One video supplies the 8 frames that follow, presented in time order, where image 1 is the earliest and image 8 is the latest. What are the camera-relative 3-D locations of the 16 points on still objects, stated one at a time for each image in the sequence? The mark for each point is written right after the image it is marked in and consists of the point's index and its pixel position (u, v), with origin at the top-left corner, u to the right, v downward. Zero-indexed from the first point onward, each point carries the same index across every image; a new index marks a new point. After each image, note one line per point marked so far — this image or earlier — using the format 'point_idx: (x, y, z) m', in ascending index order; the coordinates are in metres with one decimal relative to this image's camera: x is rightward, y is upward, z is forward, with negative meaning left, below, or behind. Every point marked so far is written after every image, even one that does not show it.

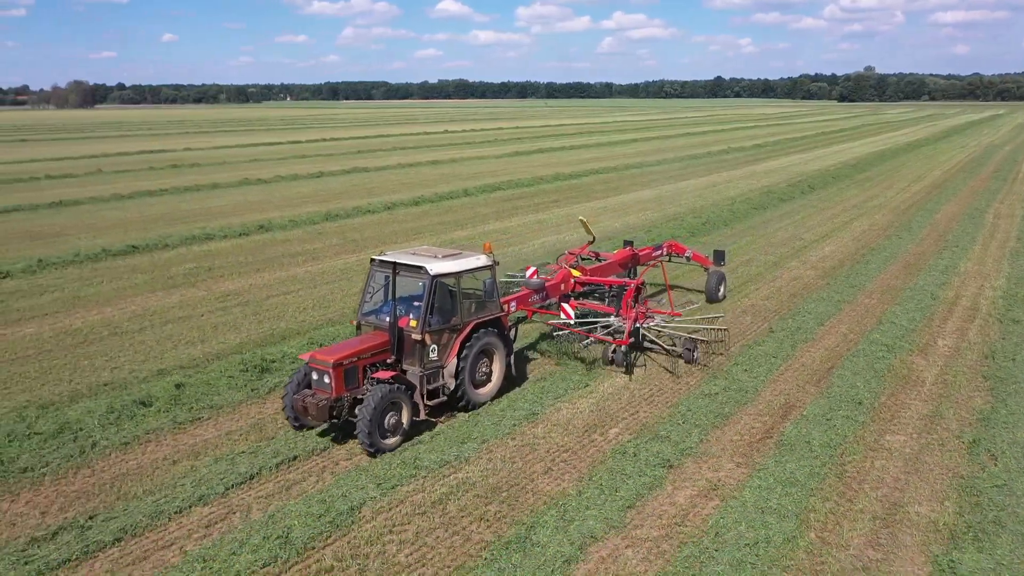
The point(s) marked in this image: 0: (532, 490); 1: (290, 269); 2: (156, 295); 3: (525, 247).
0: (+0.2, -1.8, +7.6) m
1: (-4.5, +0.4, +16.5) m
2: (-6.3, -0.1, +14.5) m
3: (+0.4, +1.0, +19.2) m
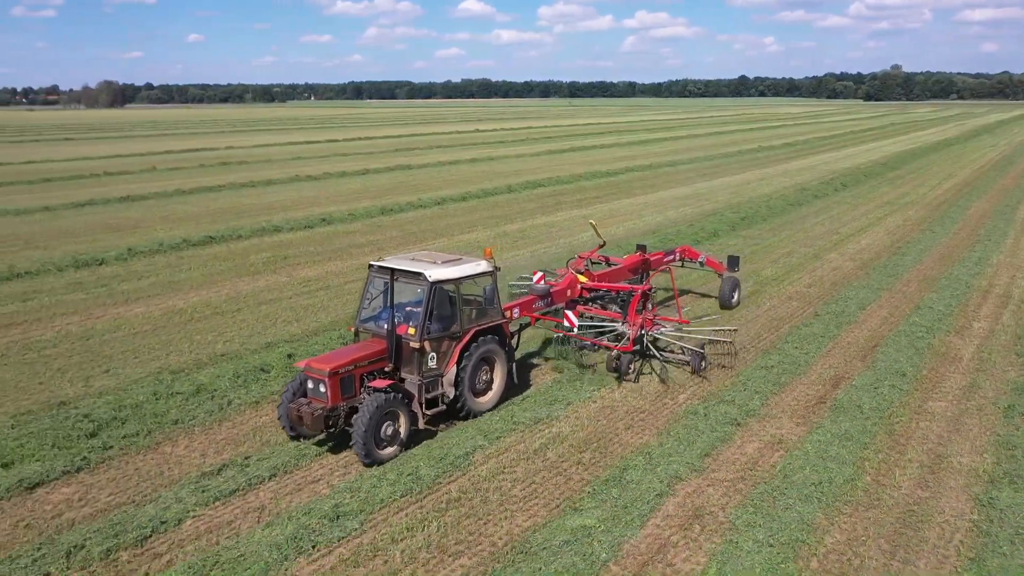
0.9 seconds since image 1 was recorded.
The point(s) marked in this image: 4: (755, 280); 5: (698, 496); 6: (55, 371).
0: (+1.1, -1.6, +8.7) m
1: (-3.3, +0.6, +17.7) m
2: (-5.2, +0.1, +15.7) m
3: (+1.6, +1.3, +20.3) m
4: (+4.8, +0.2, +16.0) m
5: (+1.7, -1.9, +7.4) m
6: (-6.0, -1.1, +10.5) m
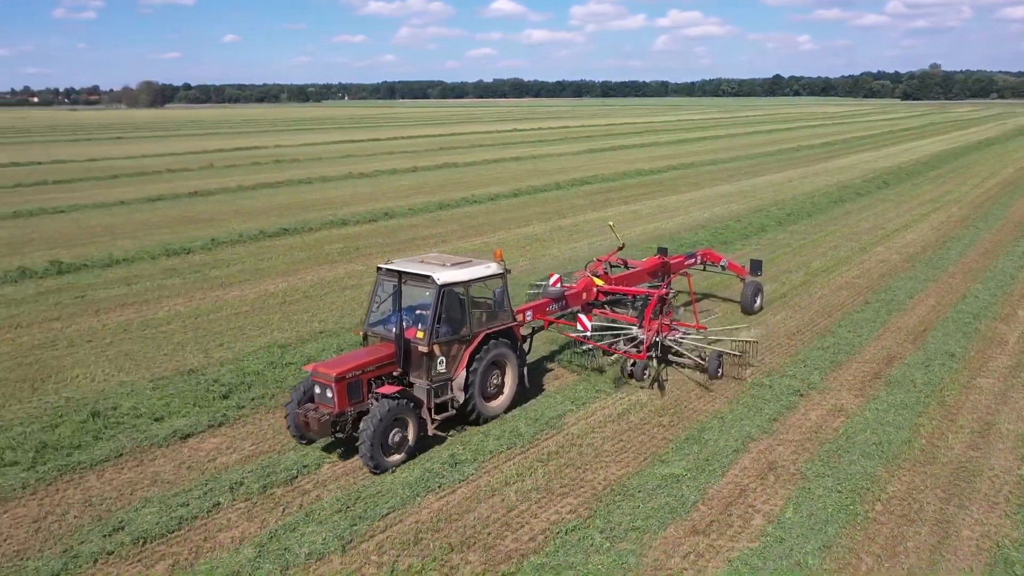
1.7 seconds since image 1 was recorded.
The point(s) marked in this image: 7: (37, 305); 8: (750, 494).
0: (+2.1, -1.4, +9.6) m
1: (-1.9, +0.9, +18.8) m
2: (-3.9, +0.4, +16.9) m
3: (+3.0, +1.5, +21.2) m
4: (+6.1, +0.4, +16.8) m
5: (+2.6, -1.7, +8.3) m
6: (-4.9, -0.8, +11.7) m
7: (-8.0, -0.3, +13.9) m
8: (+2.2, -1.9, +7.5) m
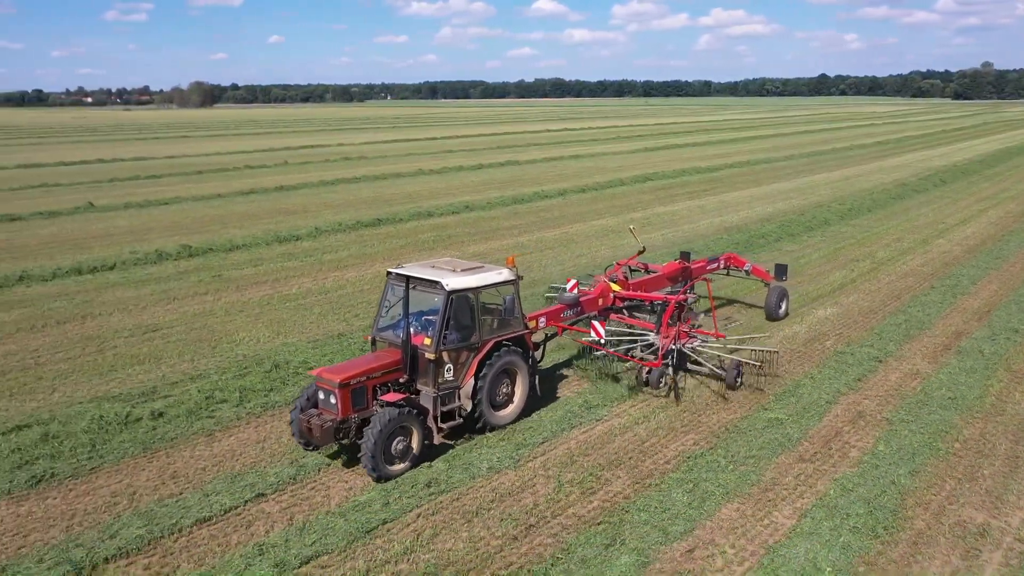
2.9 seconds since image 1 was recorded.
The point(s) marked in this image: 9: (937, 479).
0: (+3.6, -1.1, +10.9) m
1: (0.0, +1.2, +20.4) m
2: (-2.0, +0.8, +18.5) m
3: (+5.1, +1.8, +22.5) m
4: (+7.9, +0.6, +18.0) m
5: (+4.1, -1.4, +9.6) m
6: (-3.3, -0.5, +13.4) m
7: (-6.3, +0.1, +15.7) m
8: (+3.6, -1.6, +8.8) m
9: (+4.1, -1.8, +7.8) m
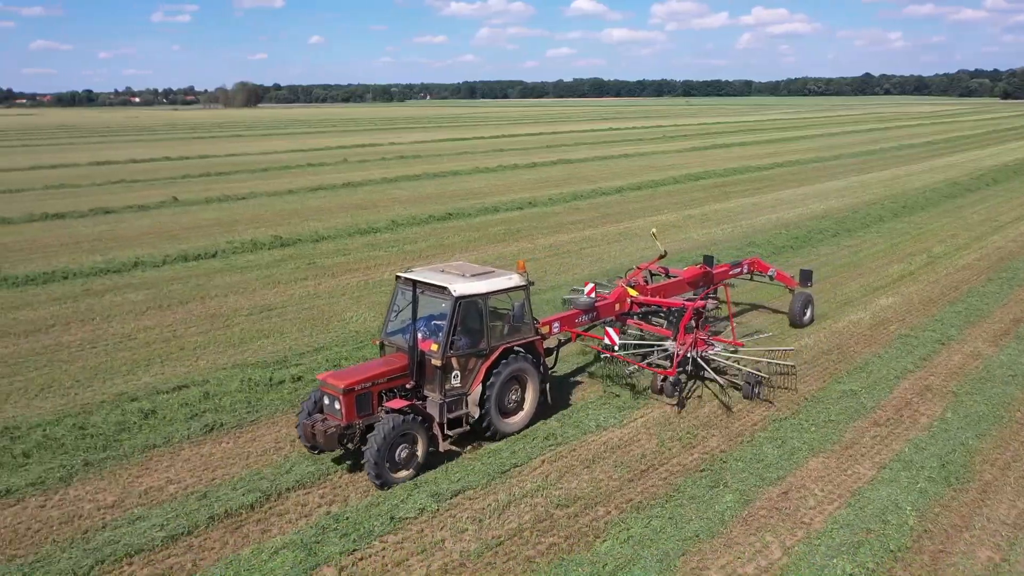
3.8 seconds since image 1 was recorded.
0: (+5.0, -0.9, +11.9) m
1: (+1.8, +1.4, +21.4) m
2: (-0.4, +1.0, +19.6) m
3: (+7.0, +2.0, +23.4) m
4: (+9.5, +0.8, +18.7) m
5: (+5.3, -1.2, +10.5) m
6: (-1.8, -0.2, +14.6) m
7: (-4.8, +0.4, +17.0) m
8: (+4.8, -1.4, +9.7) m
9: (+5.2, -1.6, +8.7) m
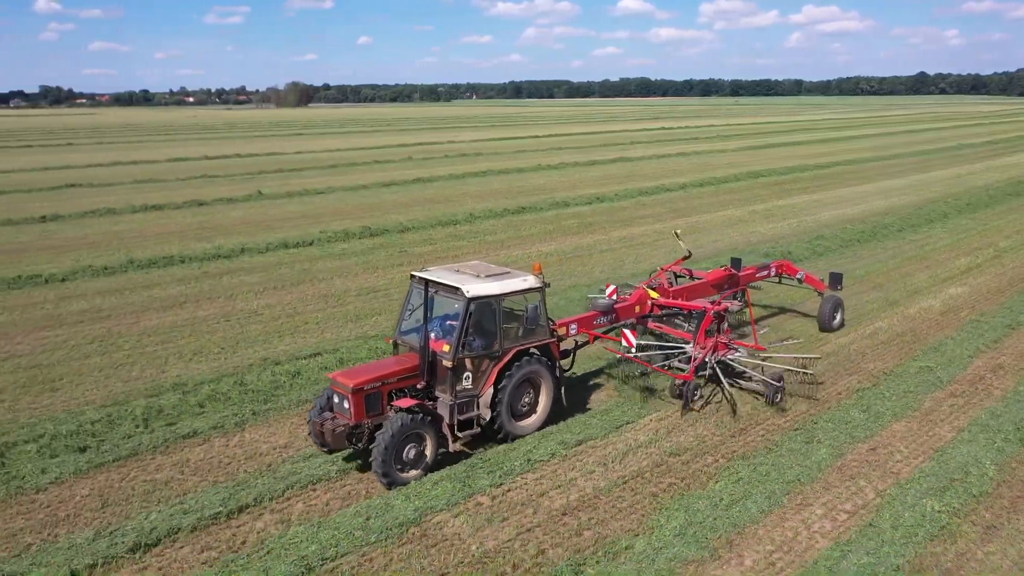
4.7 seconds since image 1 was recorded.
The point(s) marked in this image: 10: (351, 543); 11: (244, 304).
0: (+6.4, -0.7, +12.7) m
1: (+3.8, +1.7, +22.4) m
2: (+1.5, +1.3, +20.7) m
3: (+9.0, +2.1, +24.0) m
4: (+11.4, +0.9, +19.2) m
5: (+6.7, -1.0, +11.3) m
6: (-0.2, +0.1, +15.7) m
7: (-3.0, +0.7, +18.3) m
8: (+6.2, -1.2, +10.5) m
9: (+6.5, -1.4, +9.5) m
10: (-1.3, -2.1, +6.8) m
11: (-4.7, -0.3, +14.4) m
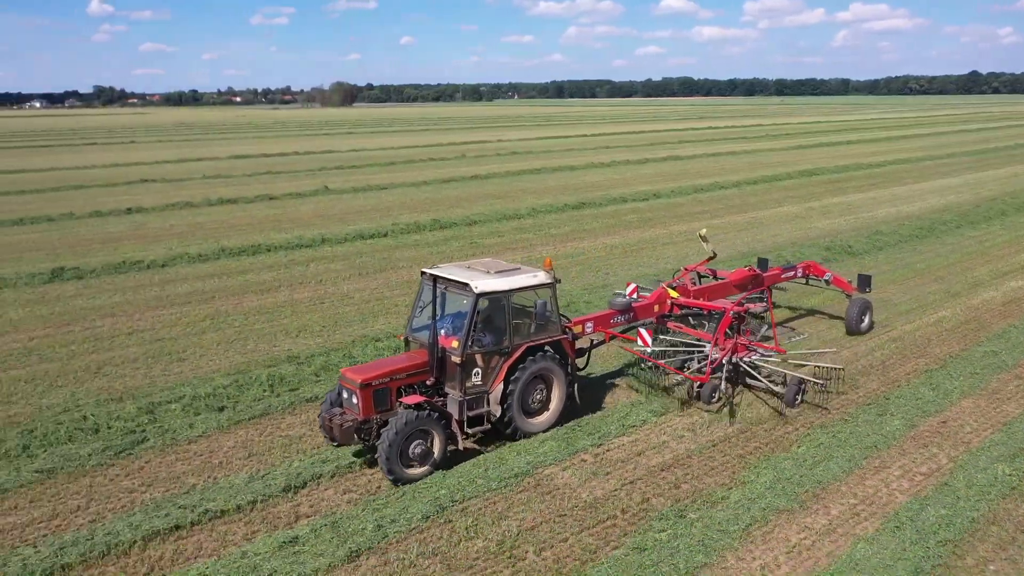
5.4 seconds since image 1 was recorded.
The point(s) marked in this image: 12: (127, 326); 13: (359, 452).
0: (+7.7, -0.6, +13.2) m
1: (+5.5, +1.9, +23.0) m
2: (+3.2, +1.5, +21.4) m
3: (+10.9, +2.3, +24.4) m
4: (+13.0, +1.0, +19.5) m
5: (+7.9, -0.8, +11.8) m
6: (+1.2, +0.3, +16.6) m
7: (-1.4, +1.0, +19.2) m
8: (+7.3, -1.0, +11.1) m
9: (+7.6, -1.3, +10.0) m
10: (-0.3, -1.9, +7.7) m
11: (-3.4, 0.0, +15.4) m
12: (-6.2, -0.6, +13.1) m
13: (-1.6, -1.7, +8.5) m
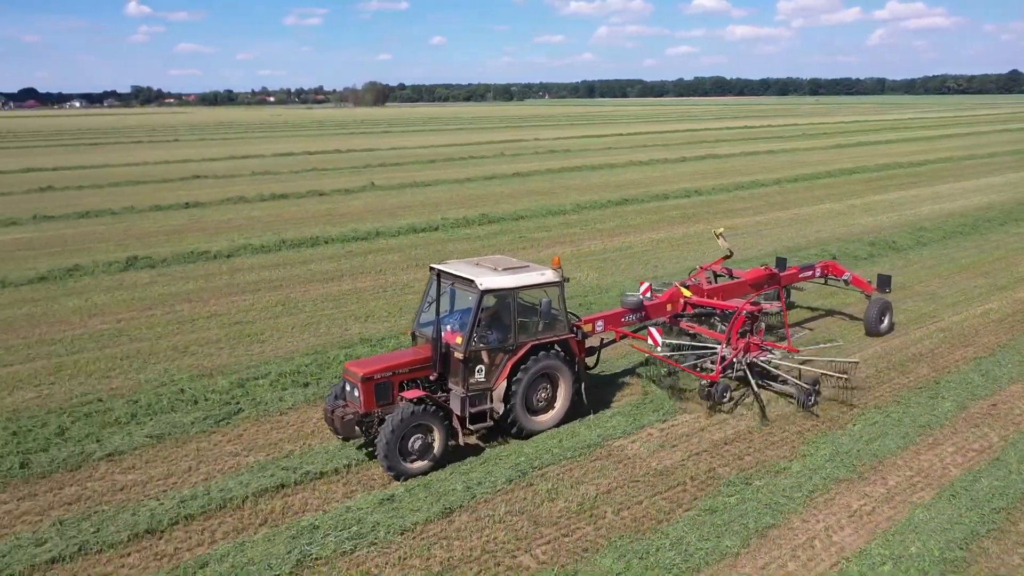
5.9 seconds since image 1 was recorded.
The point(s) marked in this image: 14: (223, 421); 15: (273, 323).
0: (+8.6, -0.4, +13.4) m
1: (+6.8, +2.0, +23.3) m
2: (+4.5, +1.6, +21.9) m
3: (+12.2, +2.4, +24.6) m
4: (+14.1, +1.1, +19.6) m
5: (+8.8, -0.7, +12.1) m
6: (+2.3, +0.5, +17.1) m
7: (-0.3, +1.2, +19.8) m
8: (+8.2, -0.9, +11.4) m
9: (+8.5, -1.2, +10.3) m
10: (+0.4, -1.7, +8.2) m
11: (-2.3, +0.2, +16.1) m
12: (-5.2, -0.4, +13.8) m
13: (-0.8, -1.5, +9.1) m
14: (-3.3, -1.5, +9.2) m
15: (-3.8, -0.6, +13.1) m
